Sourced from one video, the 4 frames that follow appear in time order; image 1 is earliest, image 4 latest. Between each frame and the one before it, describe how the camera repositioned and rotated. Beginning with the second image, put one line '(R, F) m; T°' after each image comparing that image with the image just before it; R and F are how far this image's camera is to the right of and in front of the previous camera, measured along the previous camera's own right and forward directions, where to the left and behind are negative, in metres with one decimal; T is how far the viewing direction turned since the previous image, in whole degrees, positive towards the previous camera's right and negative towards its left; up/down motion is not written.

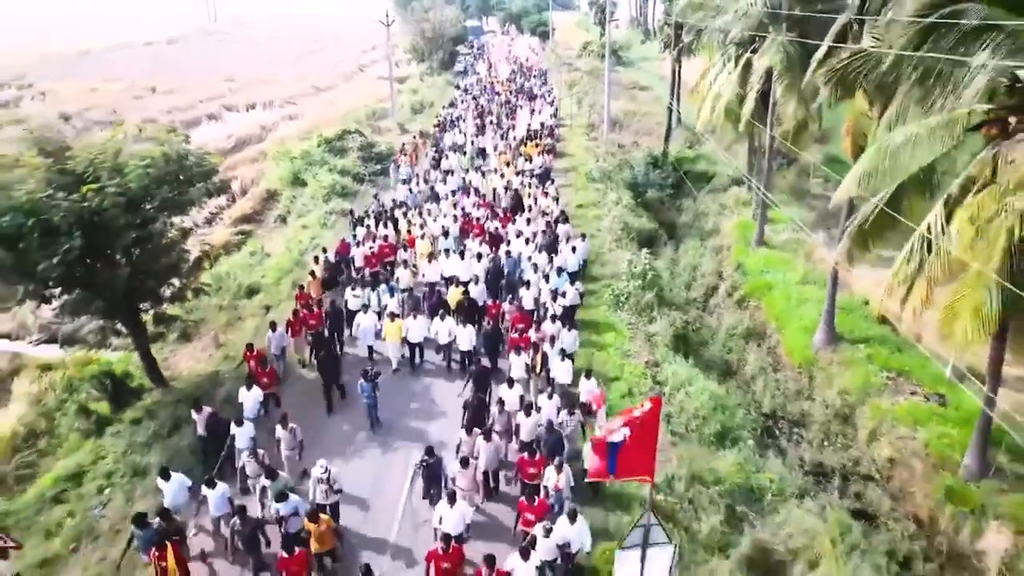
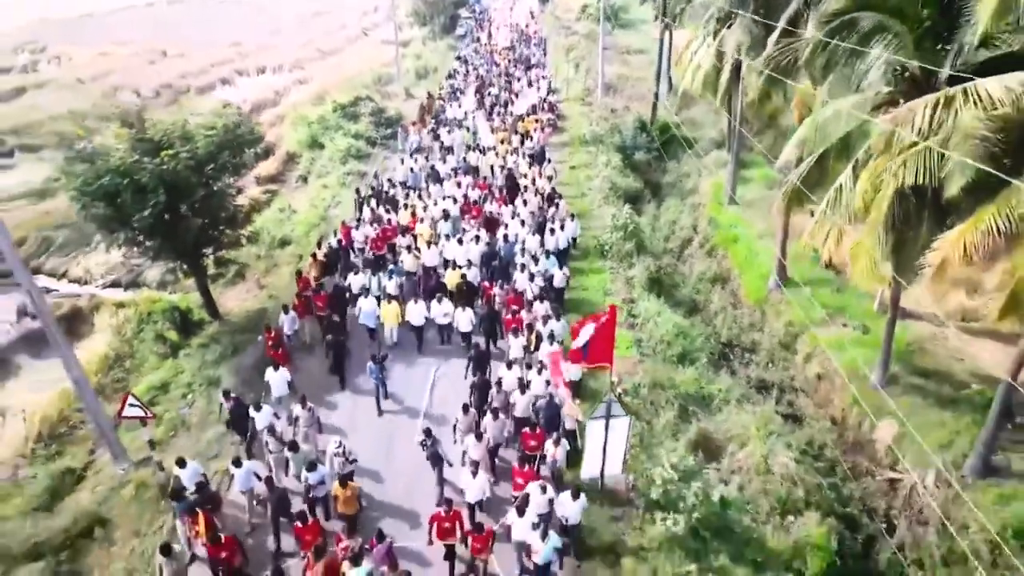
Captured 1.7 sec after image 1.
(0.0, -2.3) m; 0°
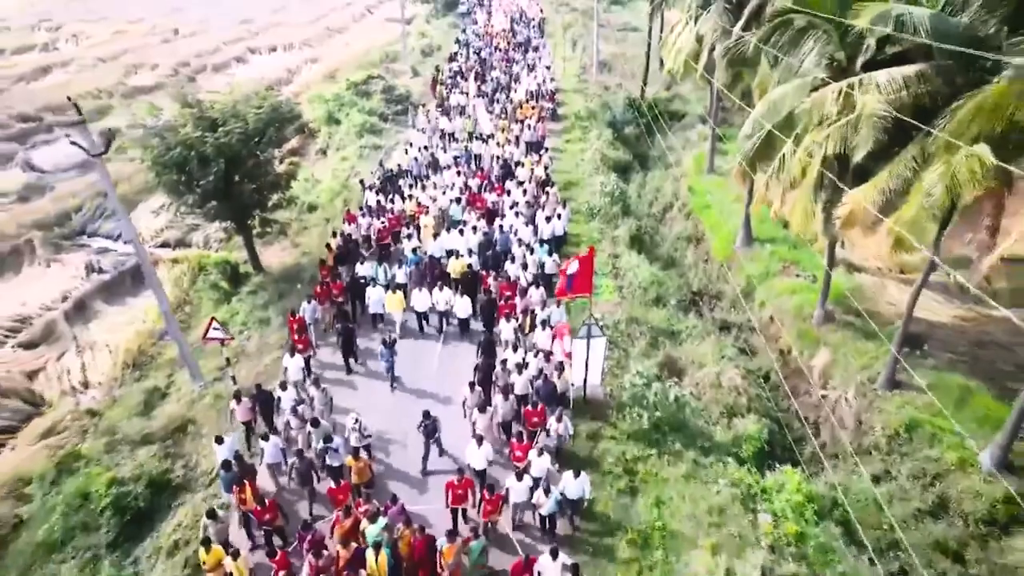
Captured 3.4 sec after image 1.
(0.0, -2.3) m; 0°
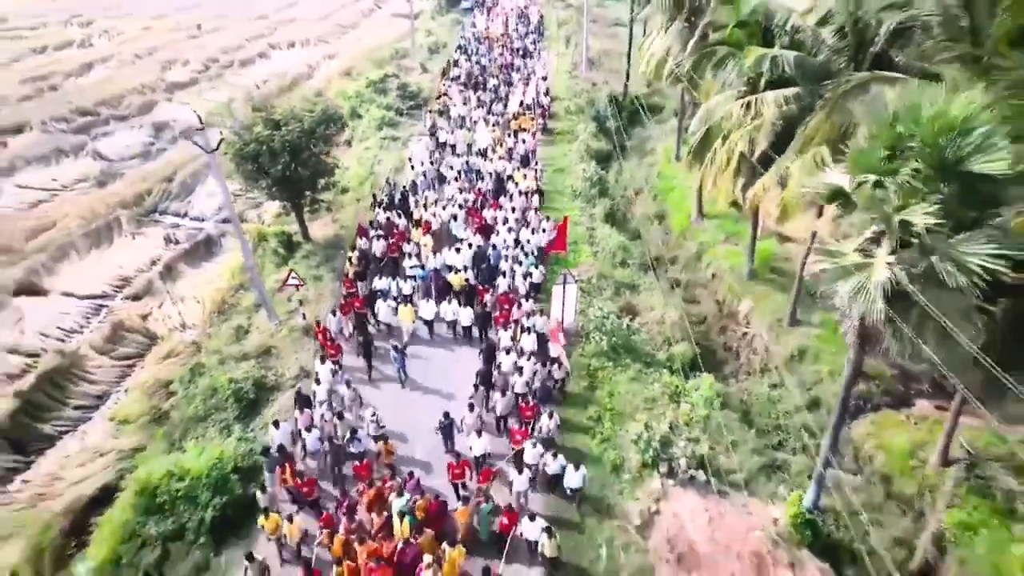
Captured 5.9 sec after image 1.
(+0.1, -4.1) m; 0°
